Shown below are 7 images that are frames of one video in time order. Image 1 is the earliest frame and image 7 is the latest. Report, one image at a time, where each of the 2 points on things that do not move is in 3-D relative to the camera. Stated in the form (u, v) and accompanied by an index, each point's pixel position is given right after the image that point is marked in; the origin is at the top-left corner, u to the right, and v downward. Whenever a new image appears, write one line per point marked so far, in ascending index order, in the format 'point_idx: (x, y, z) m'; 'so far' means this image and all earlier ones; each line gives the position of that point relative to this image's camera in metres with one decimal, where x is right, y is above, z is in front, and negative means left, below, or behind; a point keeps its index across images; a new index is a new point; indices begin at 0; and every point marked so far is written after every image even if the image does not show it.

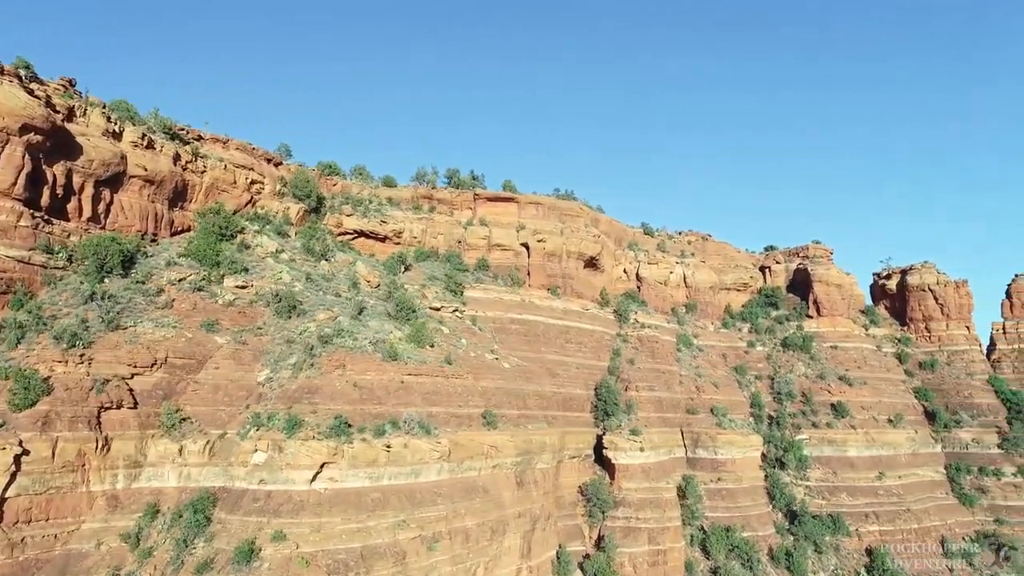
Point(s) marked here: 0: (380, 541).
0: (-2.5, -4.7, +16.4) m
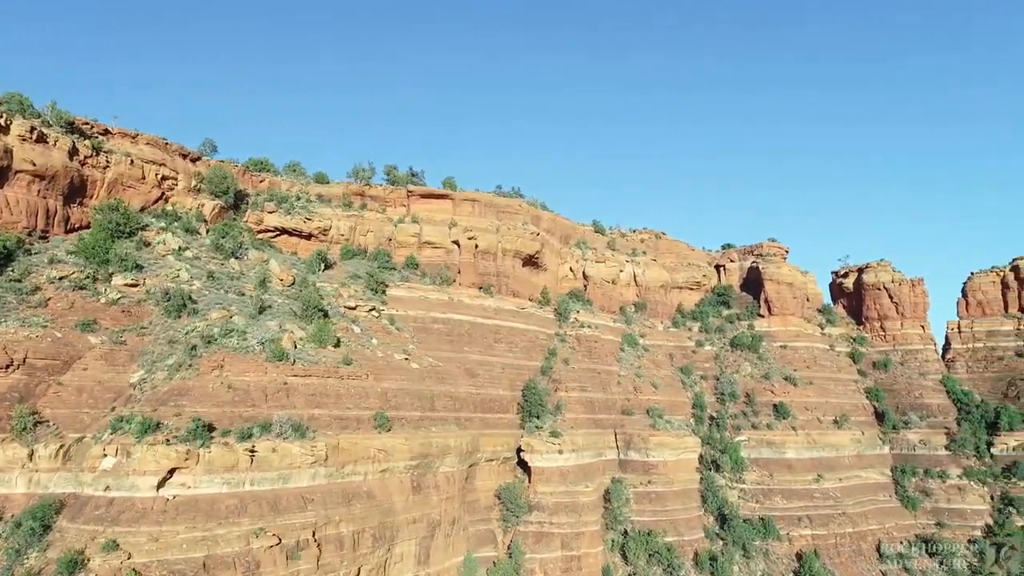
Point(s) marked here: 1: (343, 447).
0: (-5.0, -4.7, +15.7) m
1: (-3.8, -3.5, +19.4) m
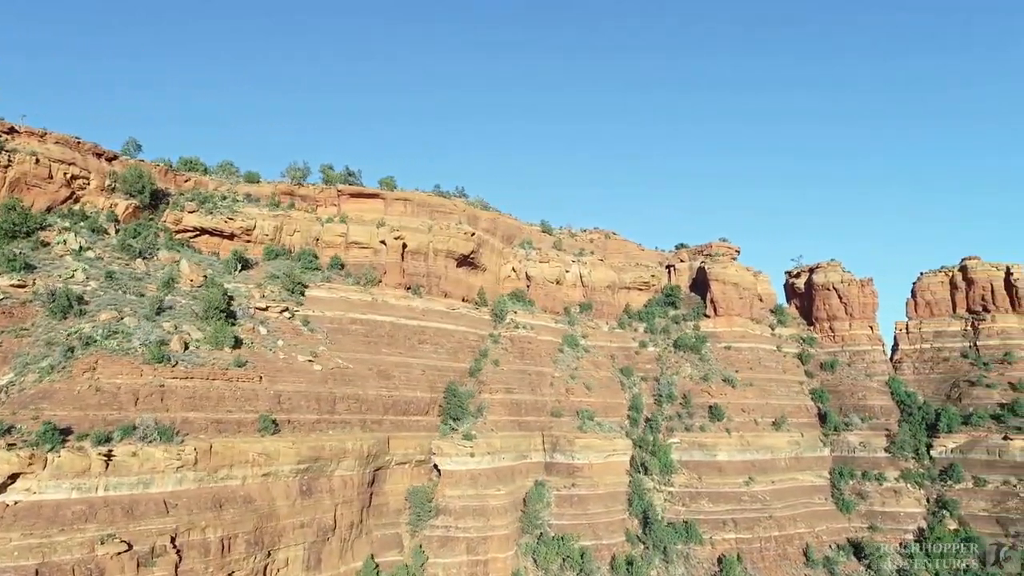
0: (-7.7, -4.7, +15.3) m
1: (-6.4, -3.5, +19.0) m
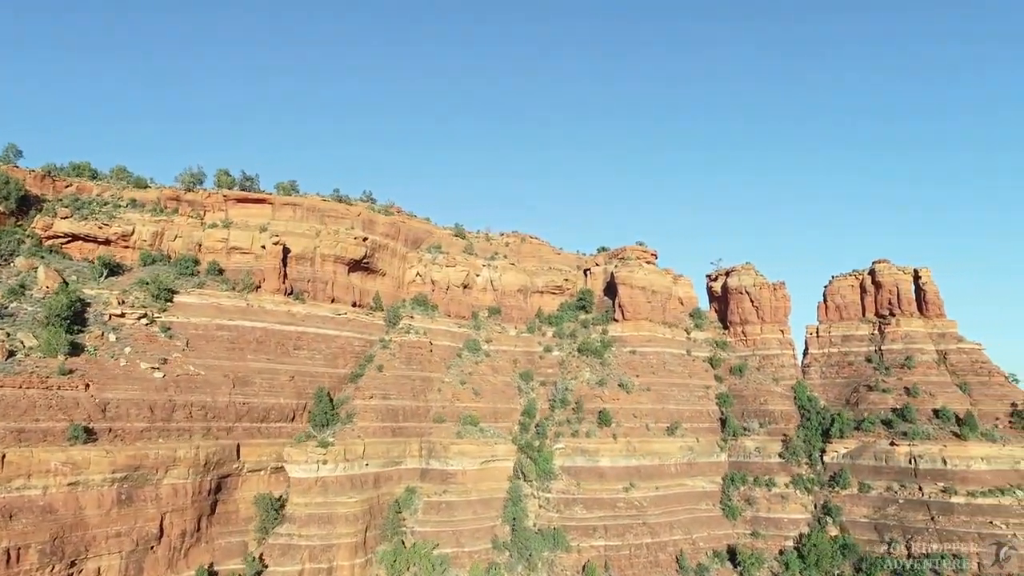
0: (-12.2, -4.9, +15.2) m
1: (-10.8, -3.7, +19.0) m
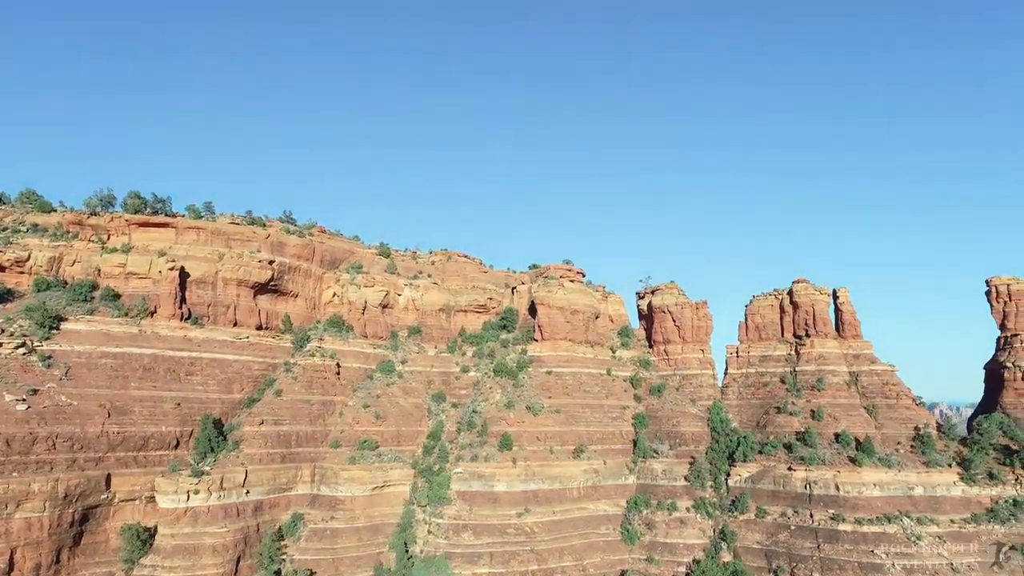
0: (-16.1, -5.8, +15.4) m
1: (-14.7, -4.6, +19.1) m
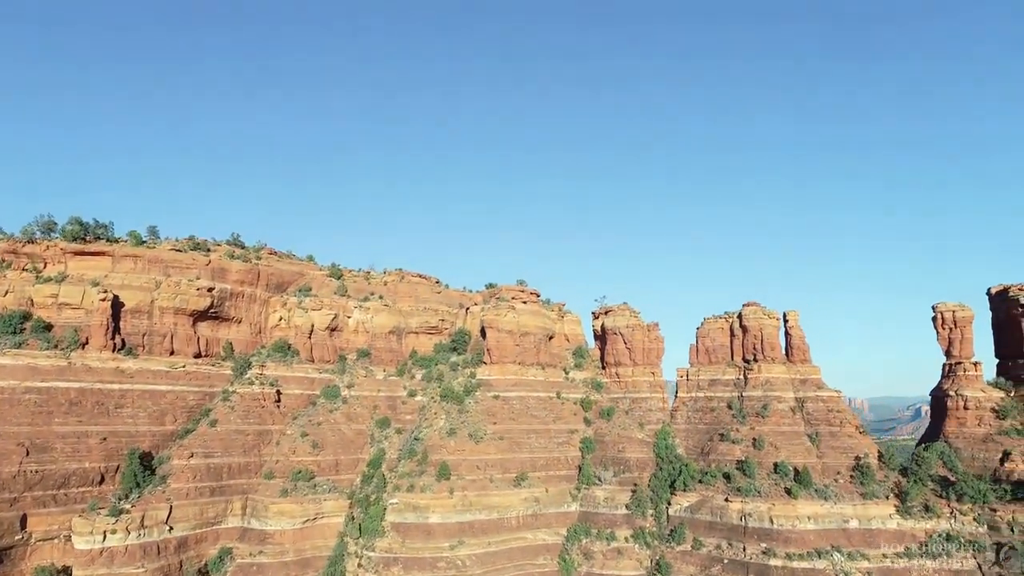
0: (-18.5, -7.0, +15.2) m
1: (-17.1, -5.8, +18.9) m
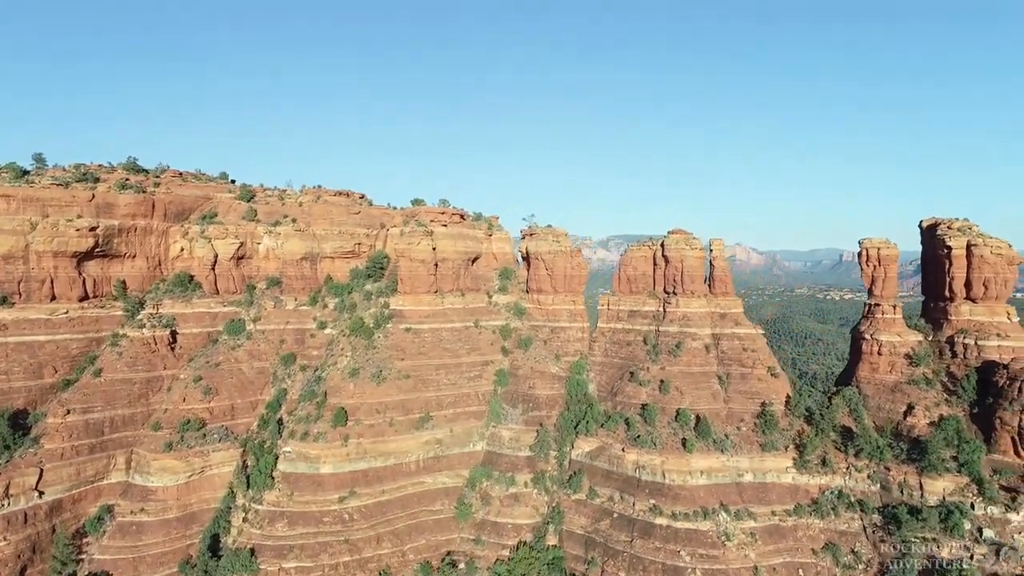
0: (-22.5, -7.9, +14.9) m
1: (-21.1, -6.1, +18.4) m
